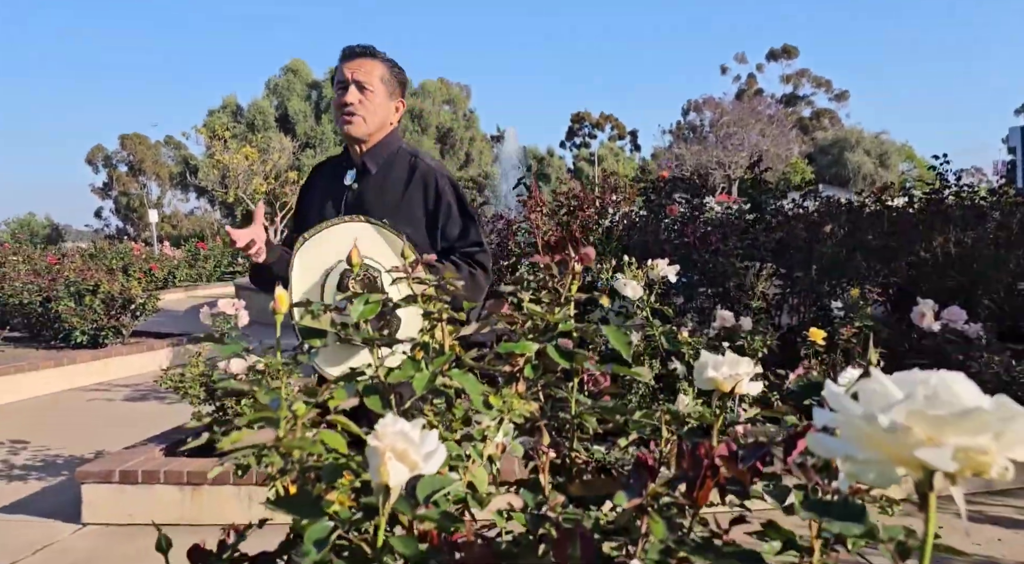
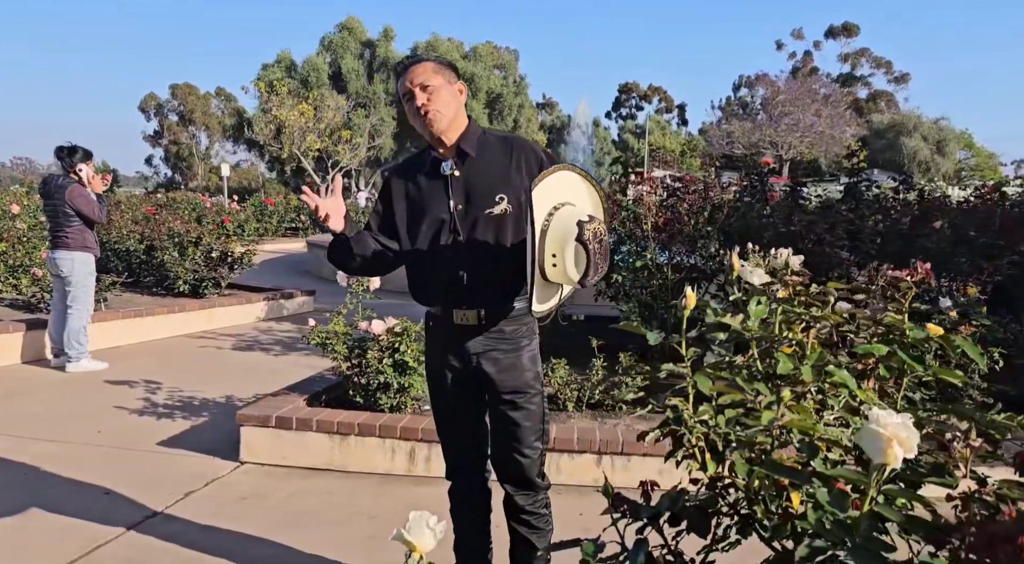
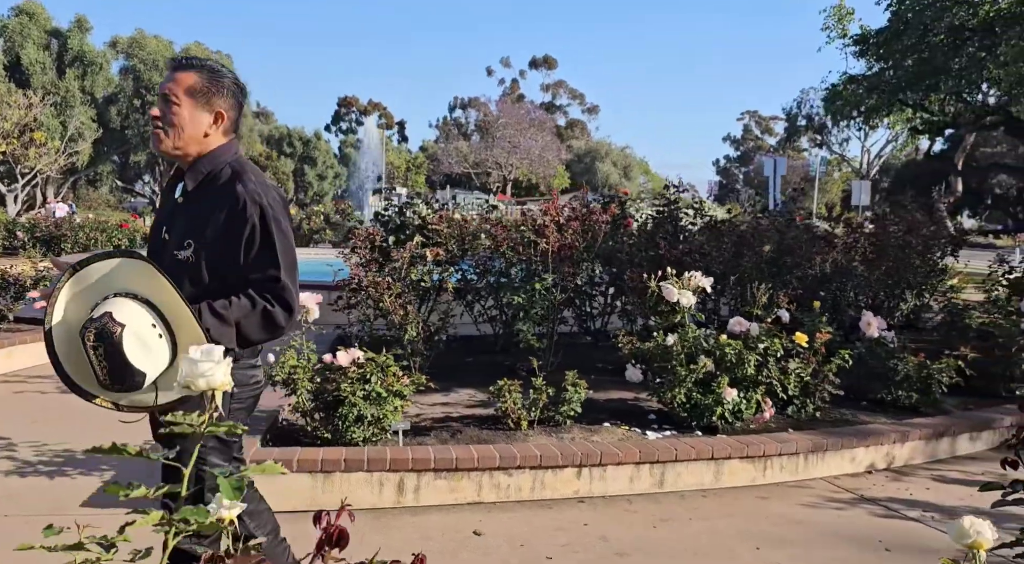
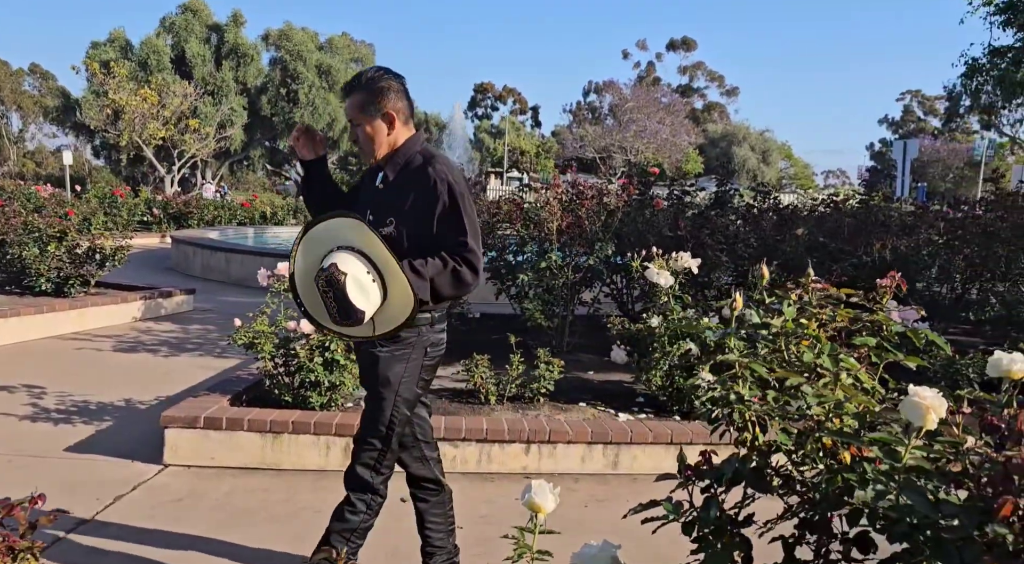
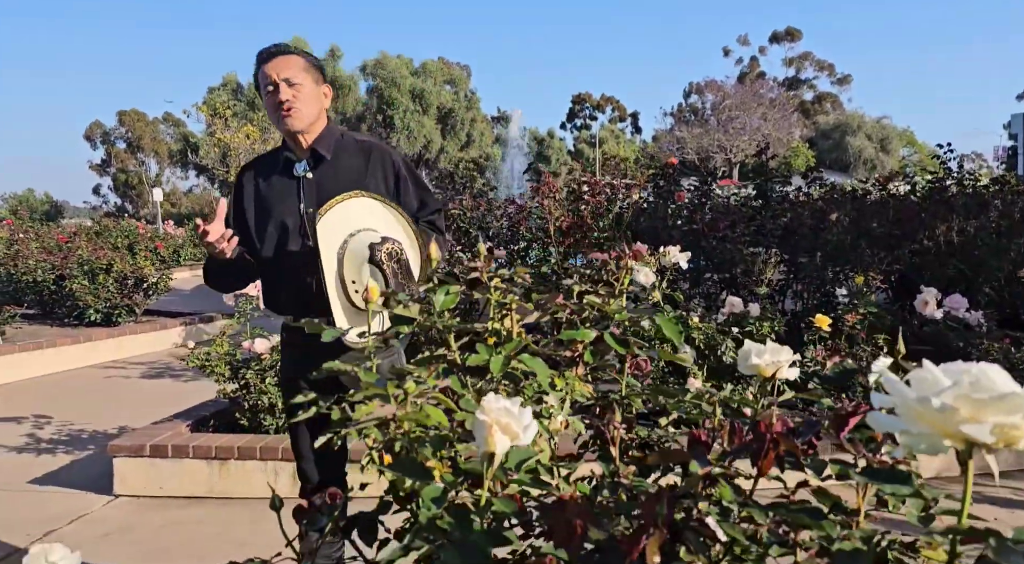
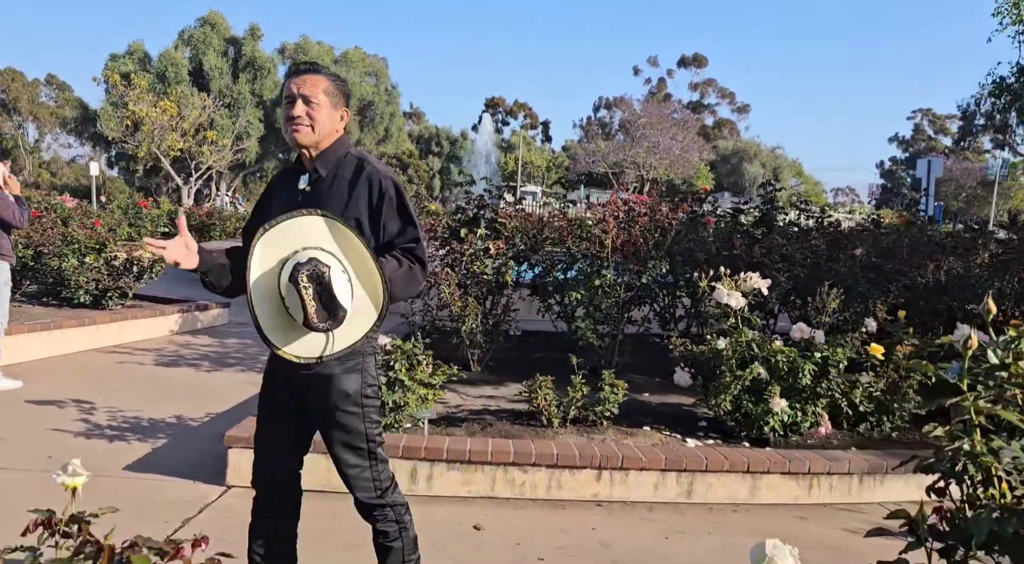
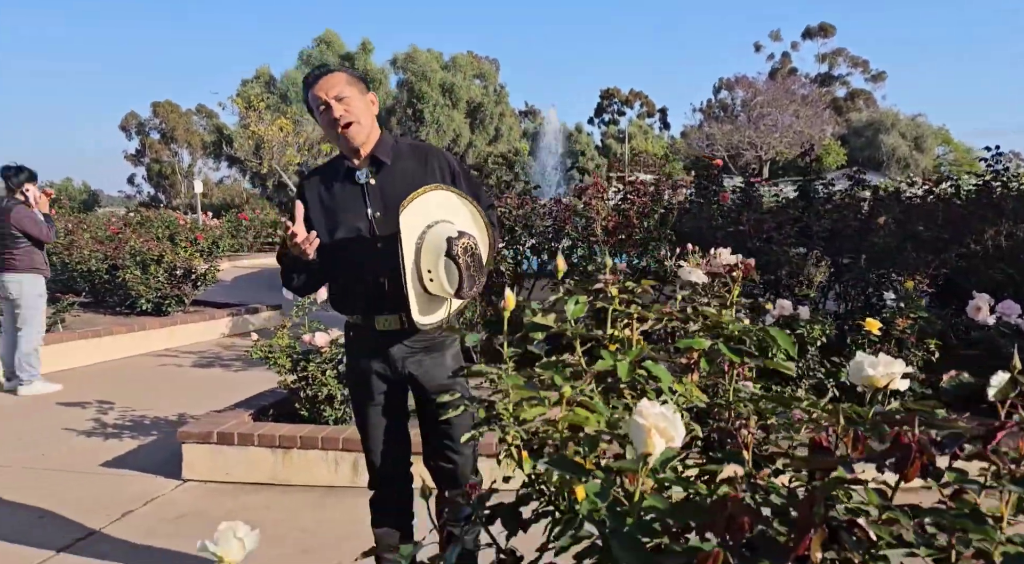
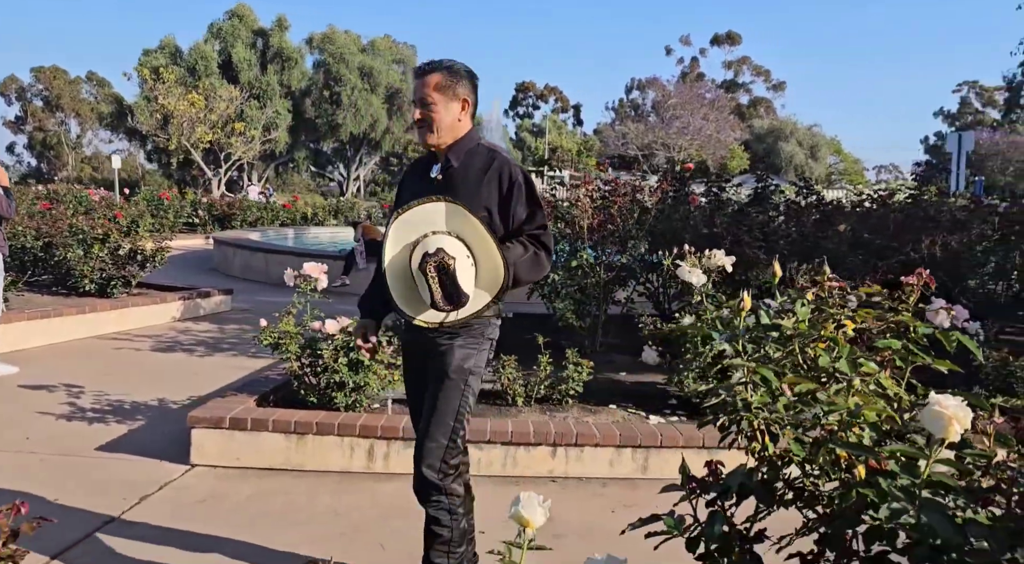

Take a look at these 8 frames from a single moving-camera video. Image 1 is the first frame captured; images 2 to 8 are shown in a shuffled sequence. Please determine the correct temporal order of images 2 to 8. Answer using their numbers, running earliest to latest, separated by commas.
5, 7, 2, 8, 4, 6, 3
